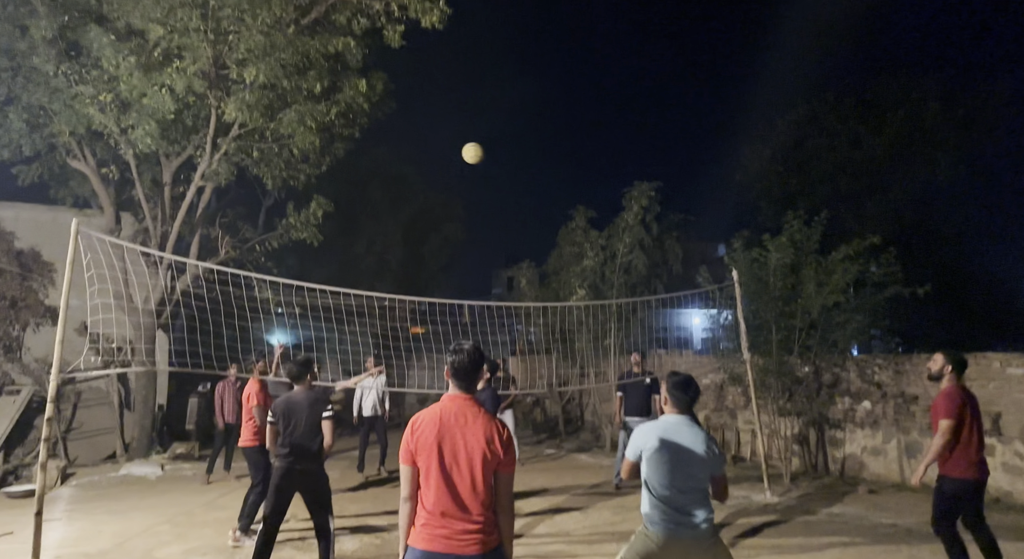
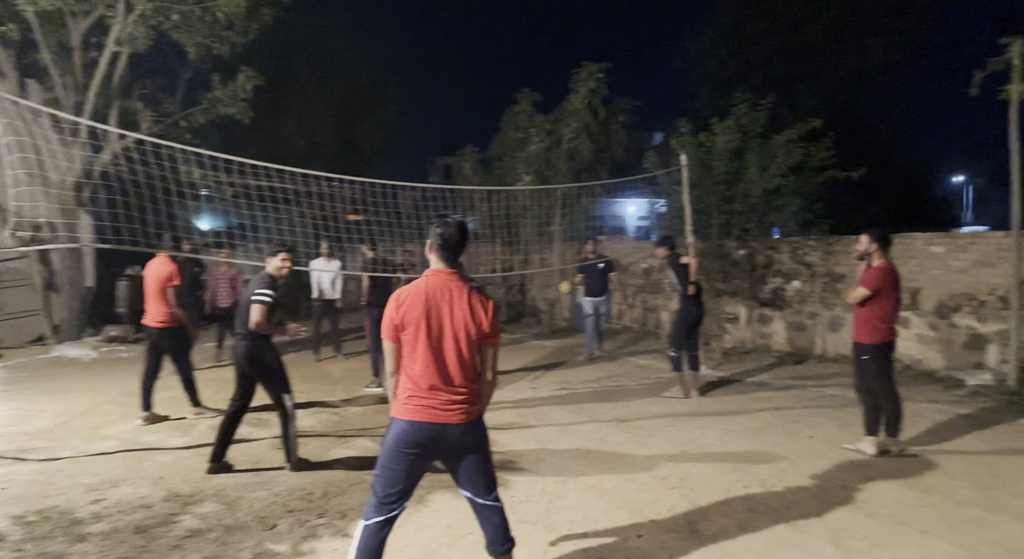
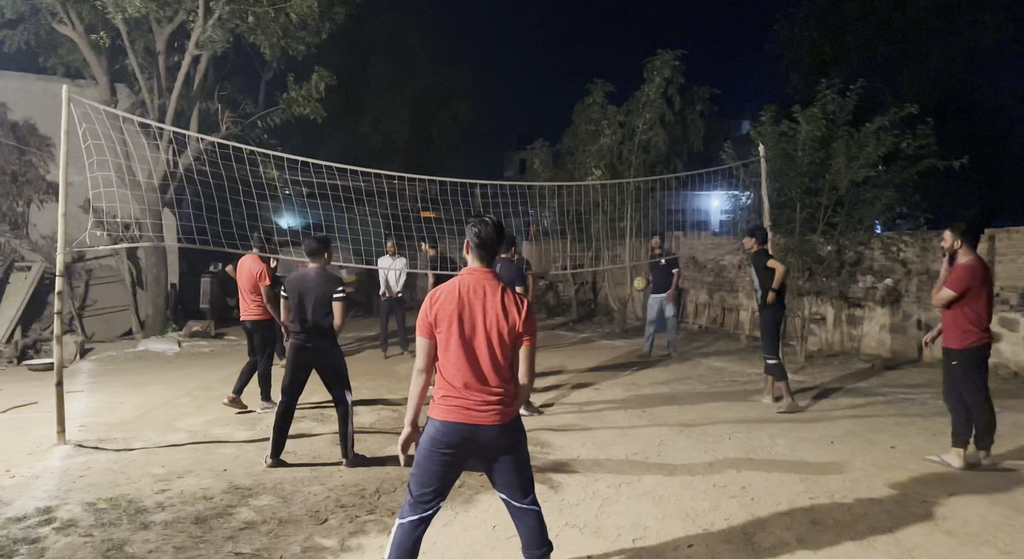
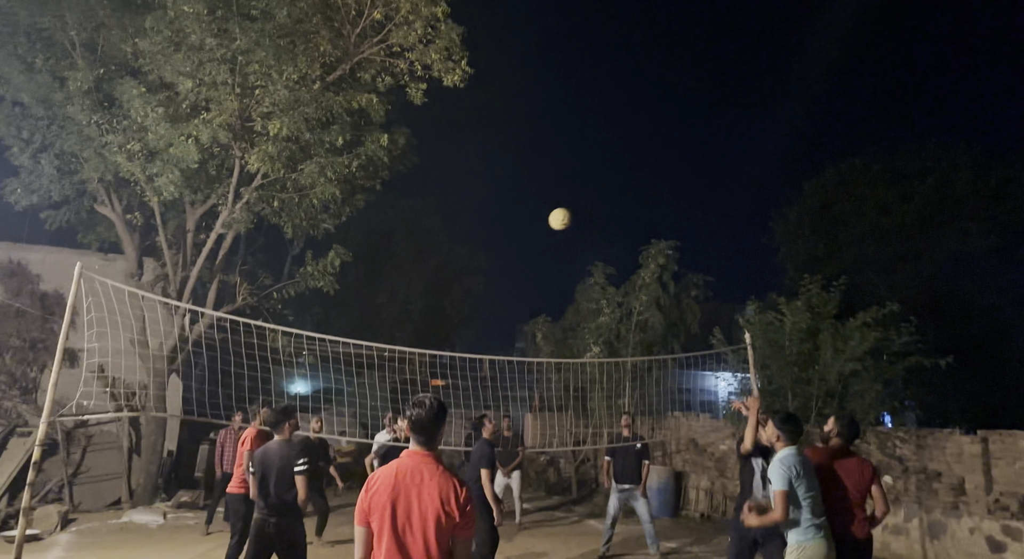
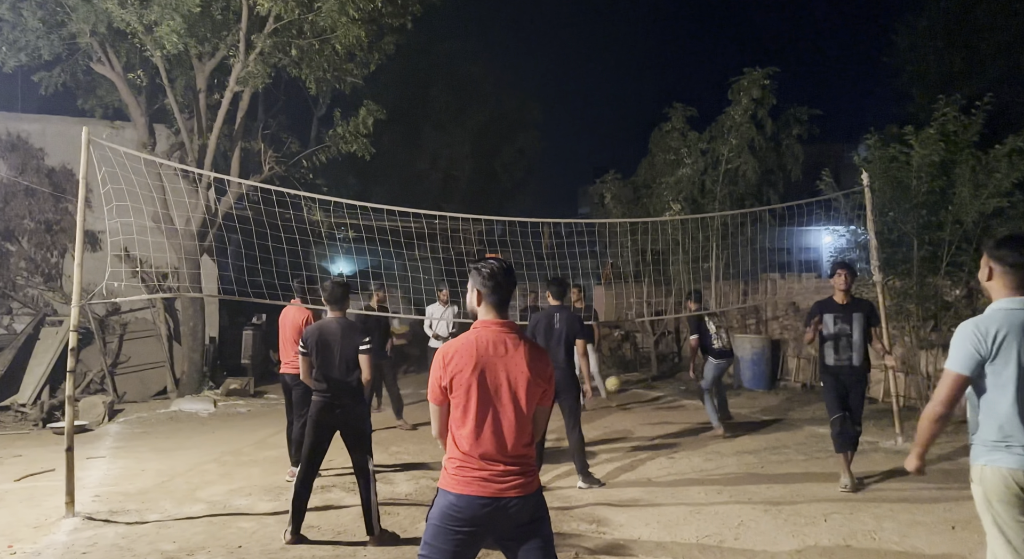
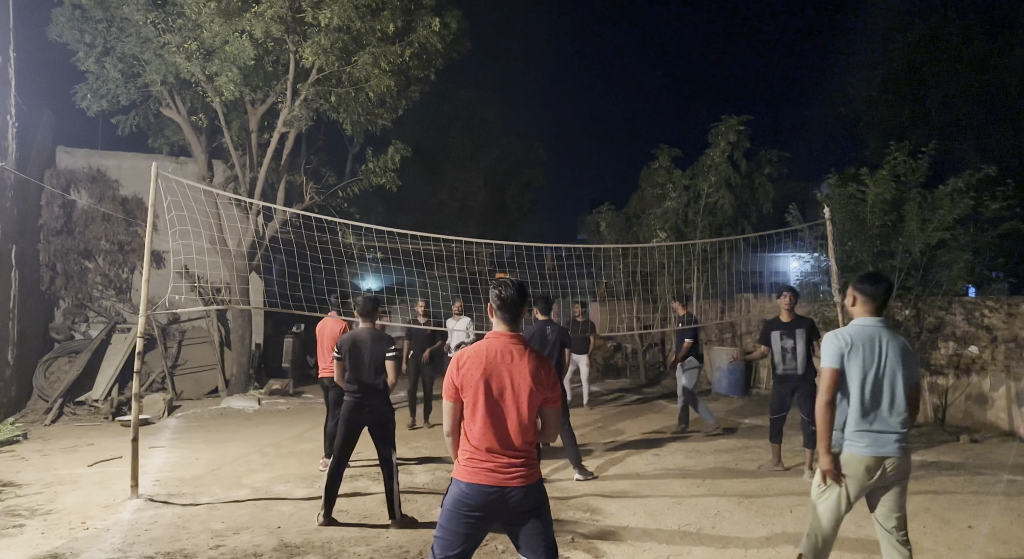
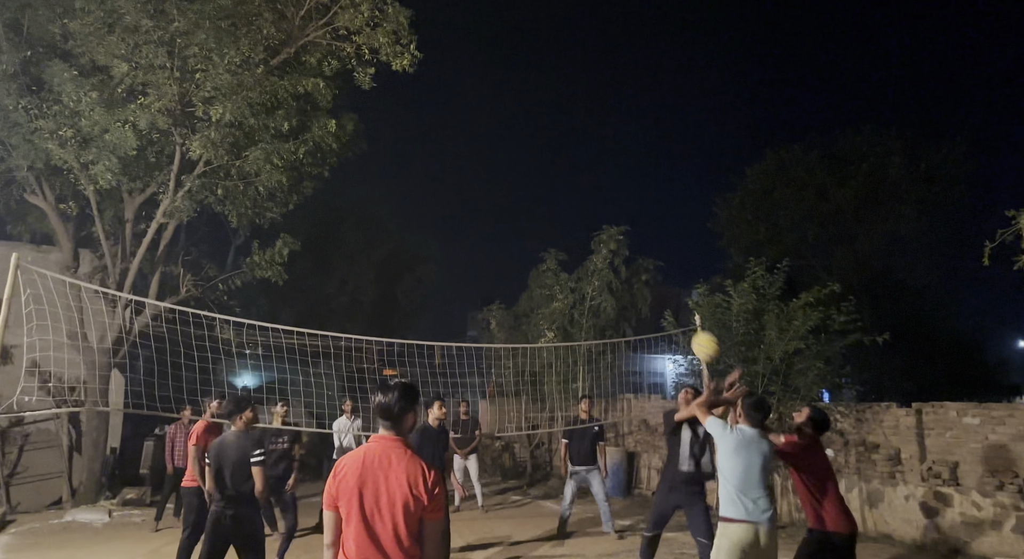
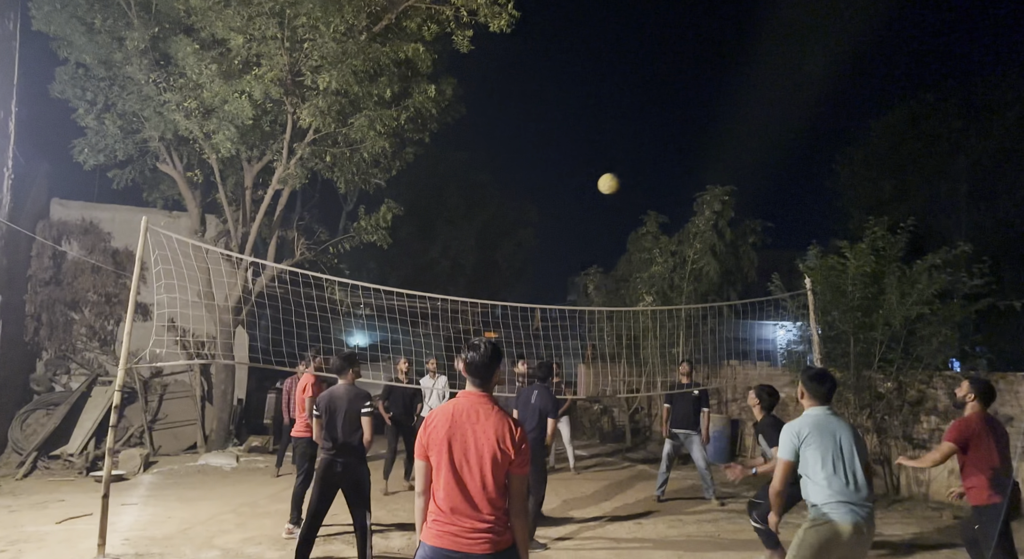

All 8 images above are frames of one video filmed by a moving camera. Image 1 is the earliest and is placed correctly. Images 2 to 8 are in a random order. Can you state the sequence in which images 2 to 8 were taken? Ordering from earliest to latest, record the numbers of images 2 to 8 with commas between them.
7, 4, 8, 6, 5, 3, 2
